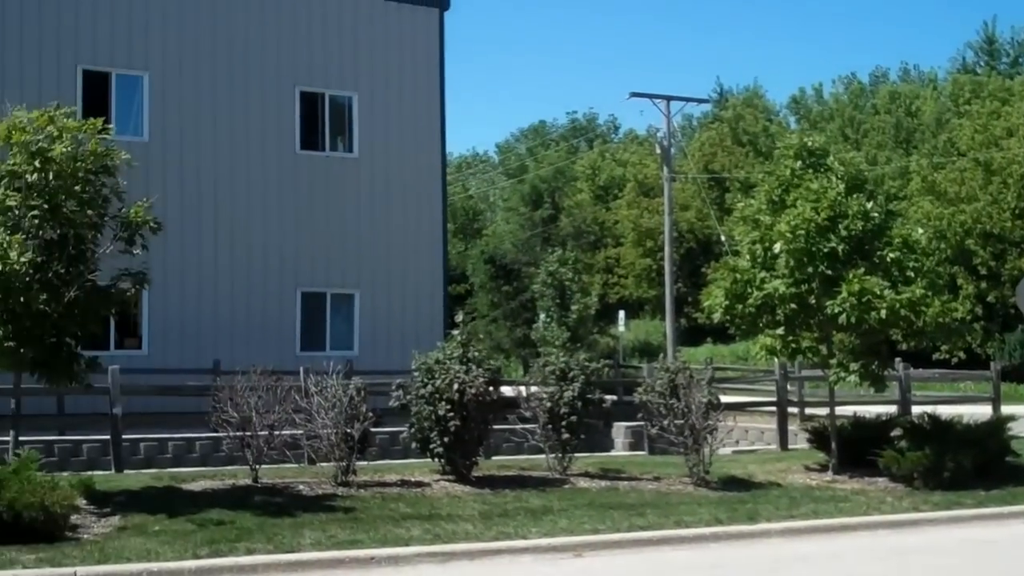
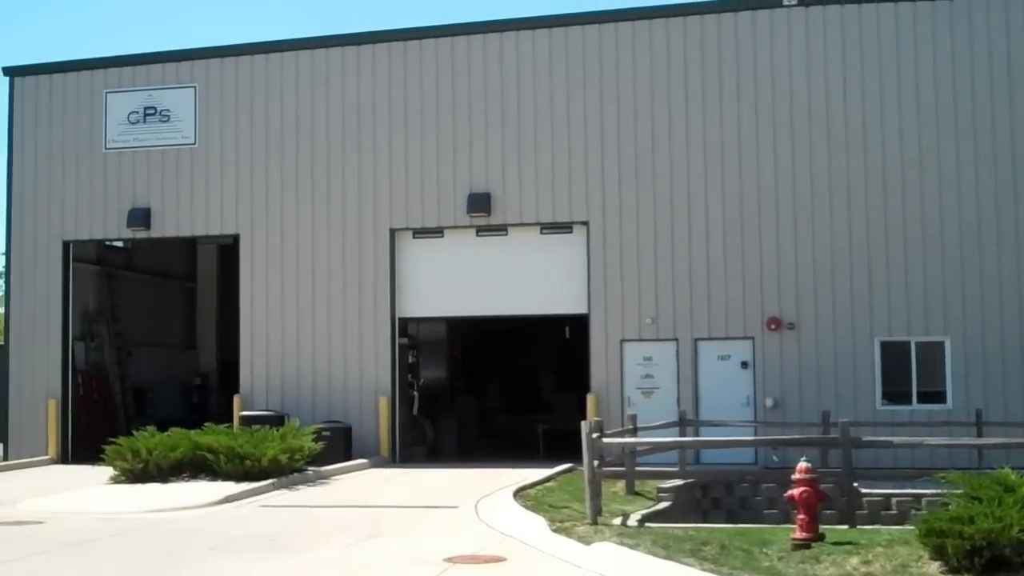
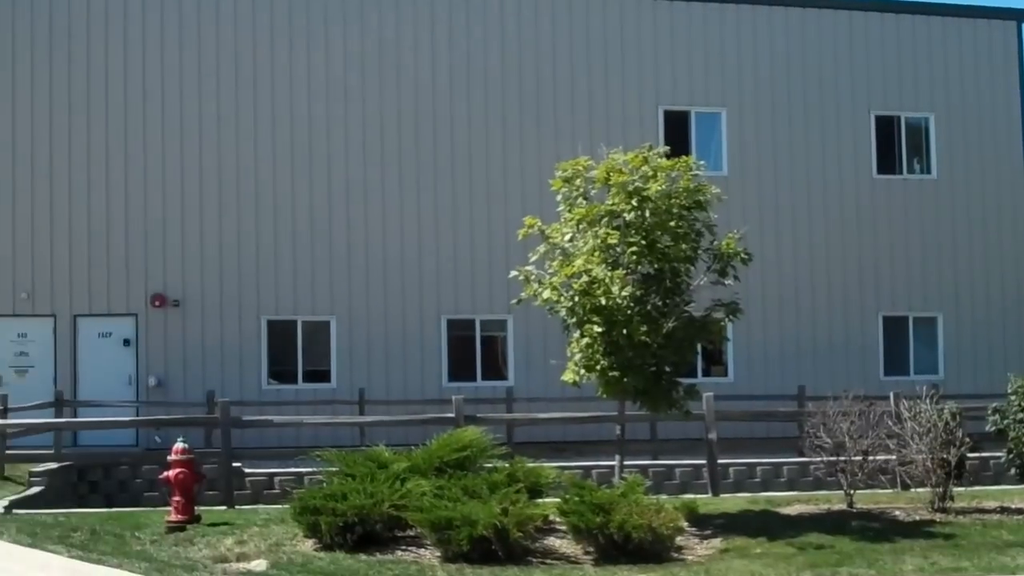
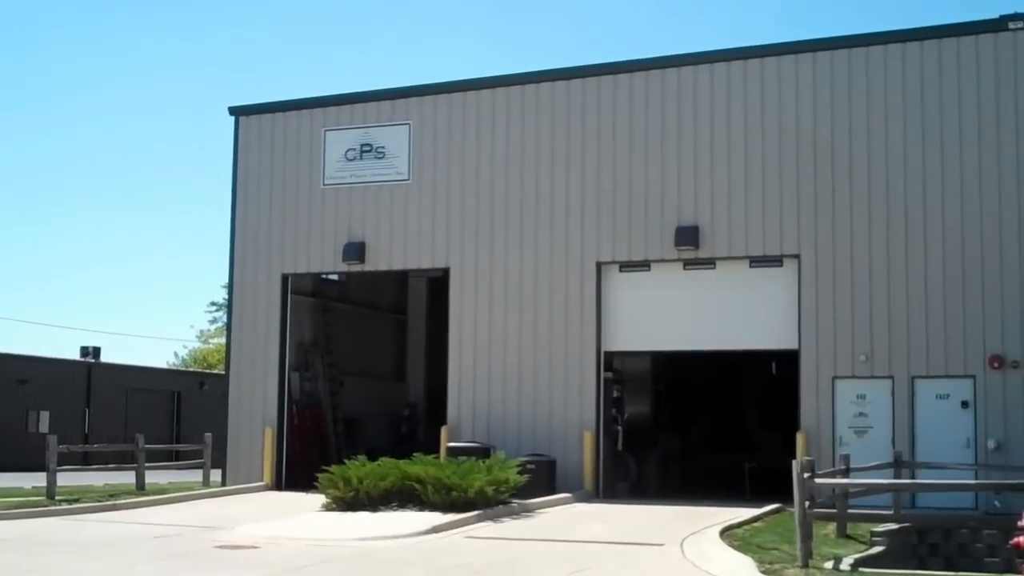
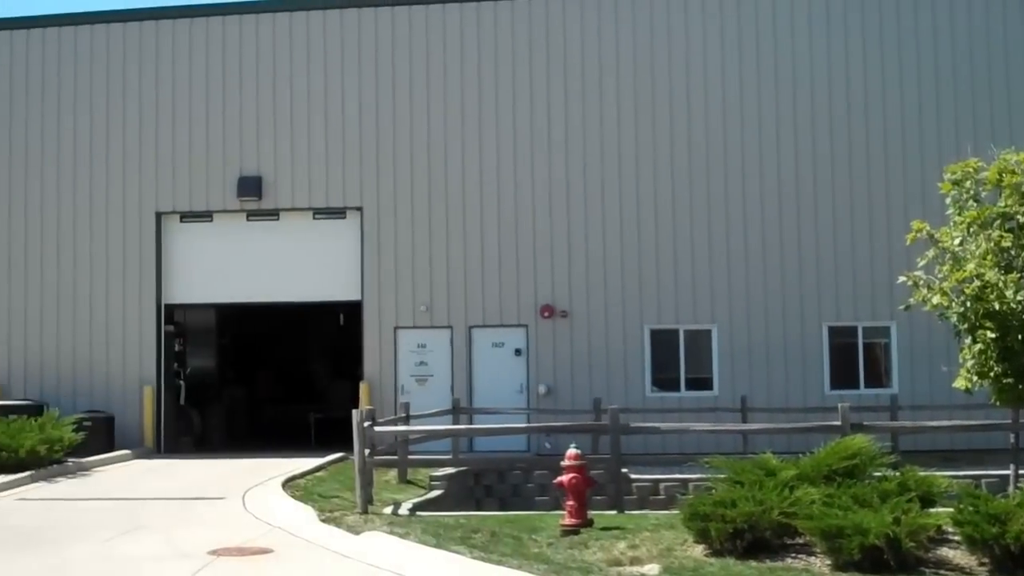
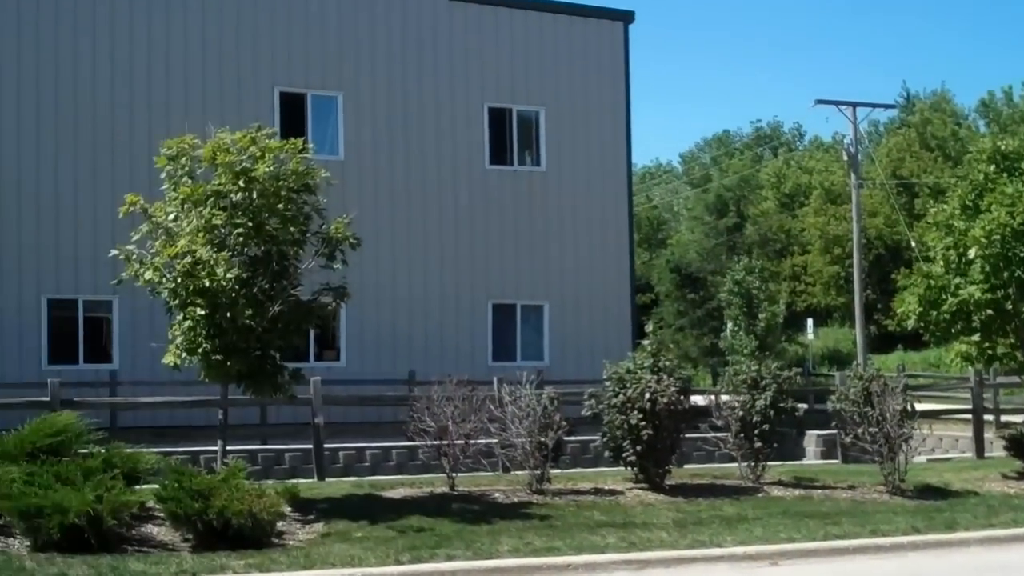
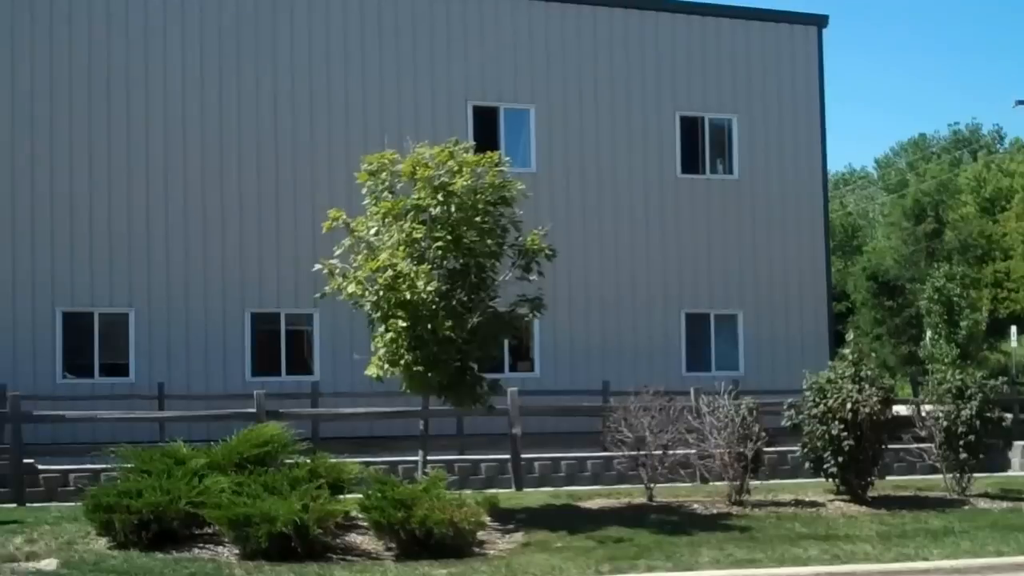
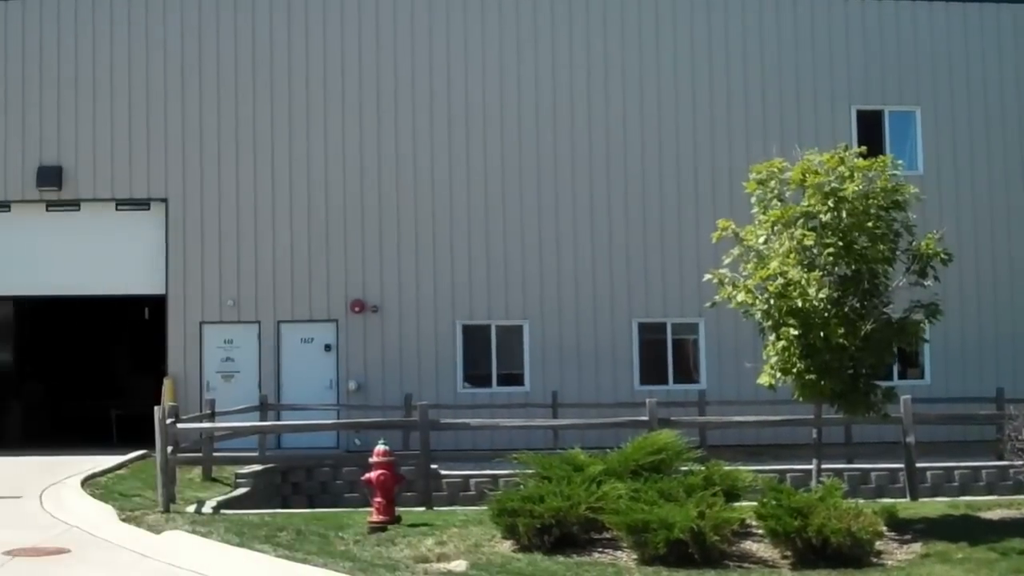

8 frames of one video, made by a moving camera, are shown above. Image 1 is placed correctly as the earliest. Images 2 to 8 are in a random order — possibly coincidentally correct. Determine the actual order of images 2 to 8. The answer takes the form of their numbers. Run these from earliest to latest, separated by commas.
6, 7, 3, 8, 5, 2, 4
